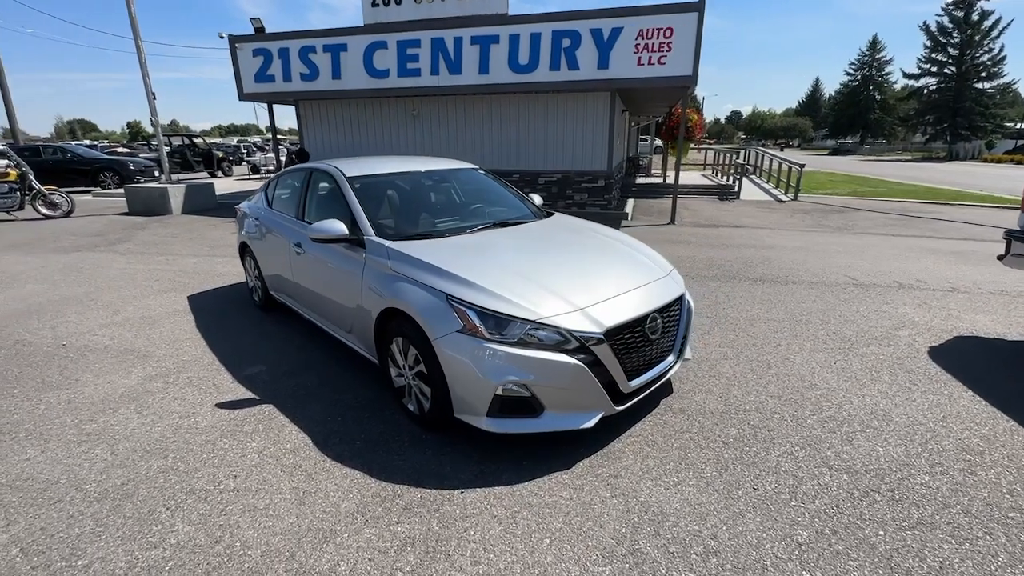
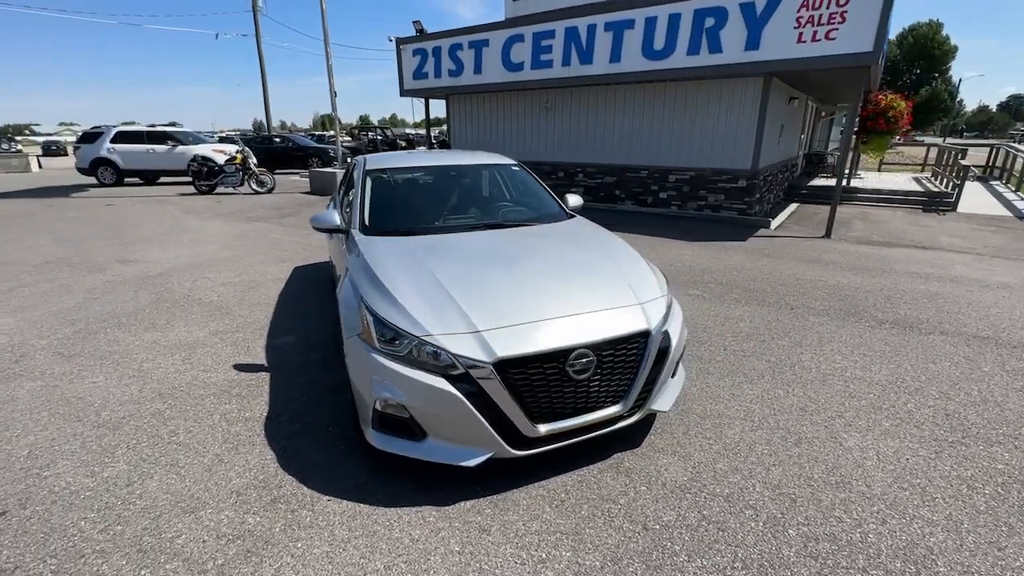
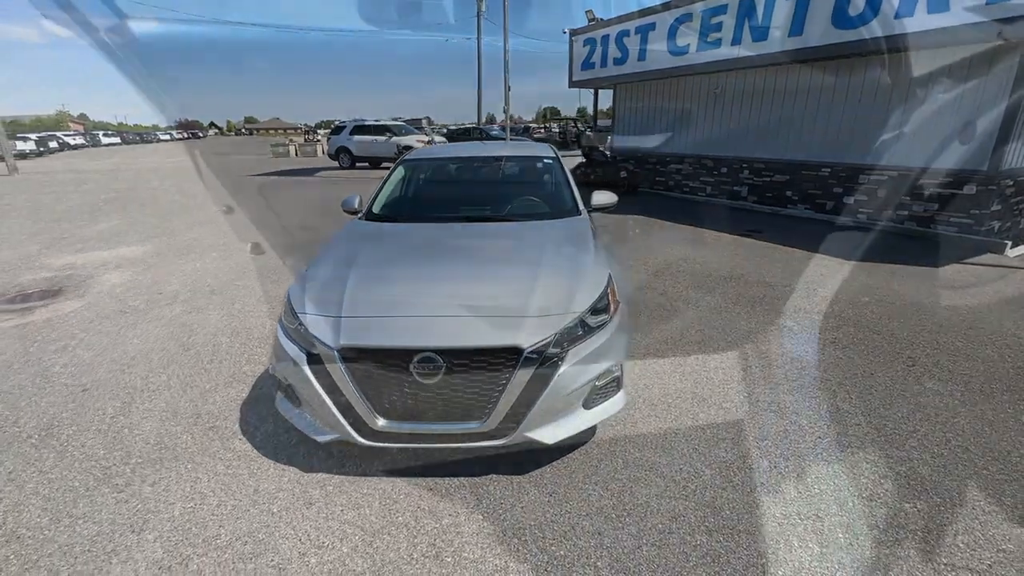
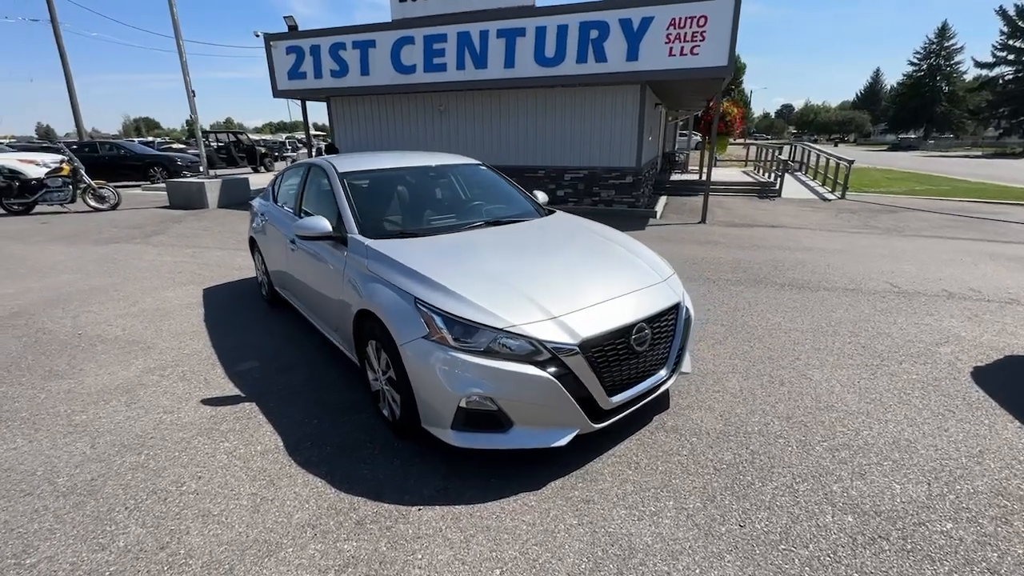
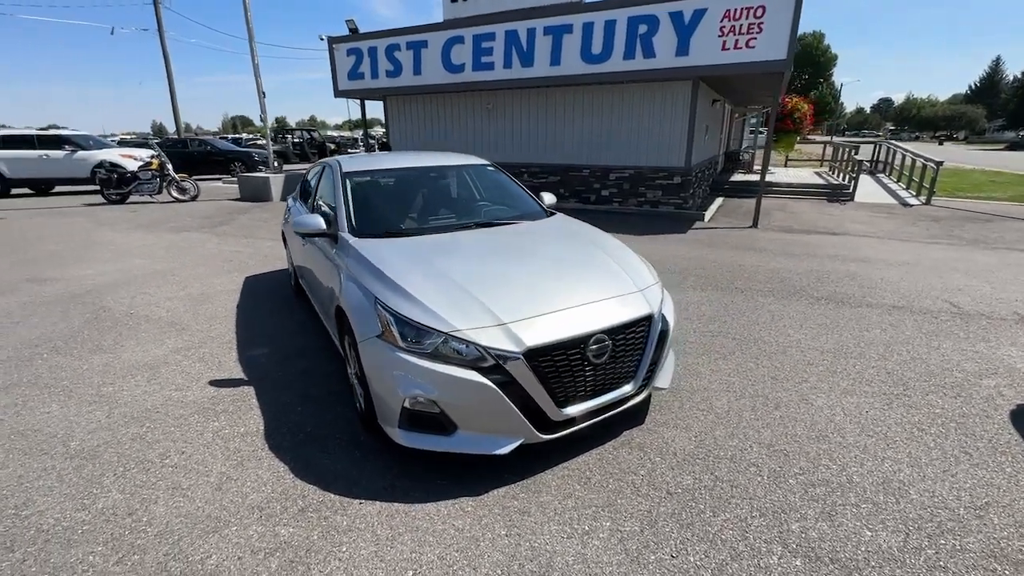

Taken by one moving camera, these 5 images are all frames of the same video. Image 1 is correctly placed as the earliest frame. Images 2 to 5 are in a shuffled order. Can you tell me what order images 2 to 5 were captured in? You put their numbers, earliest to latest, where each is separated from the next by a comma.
4, 5, 2, 3
